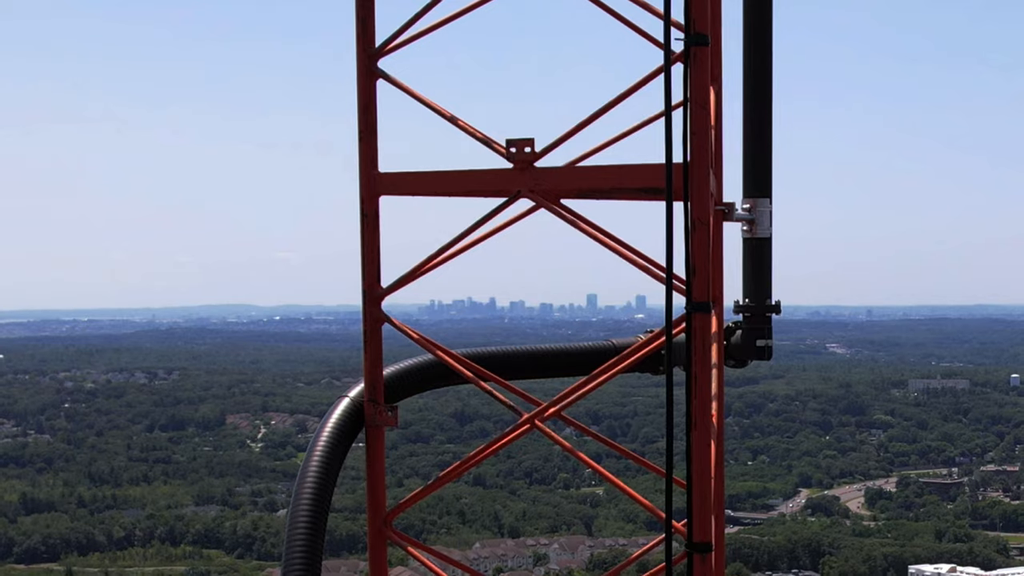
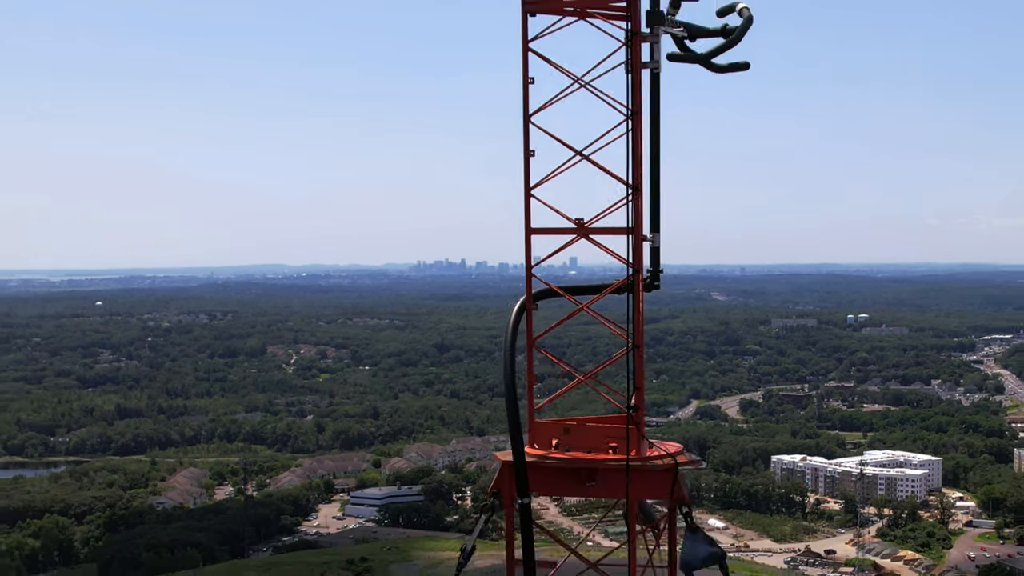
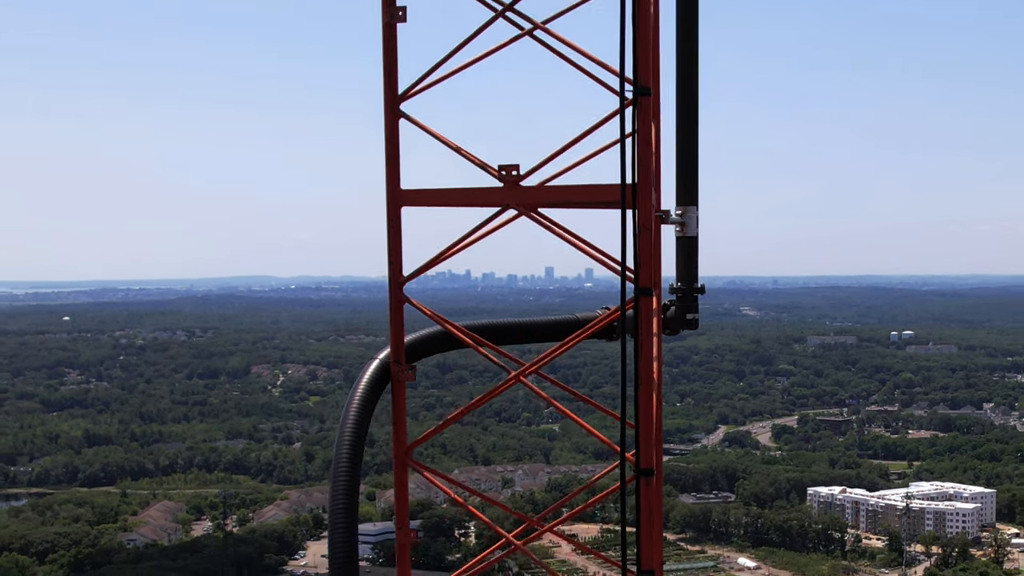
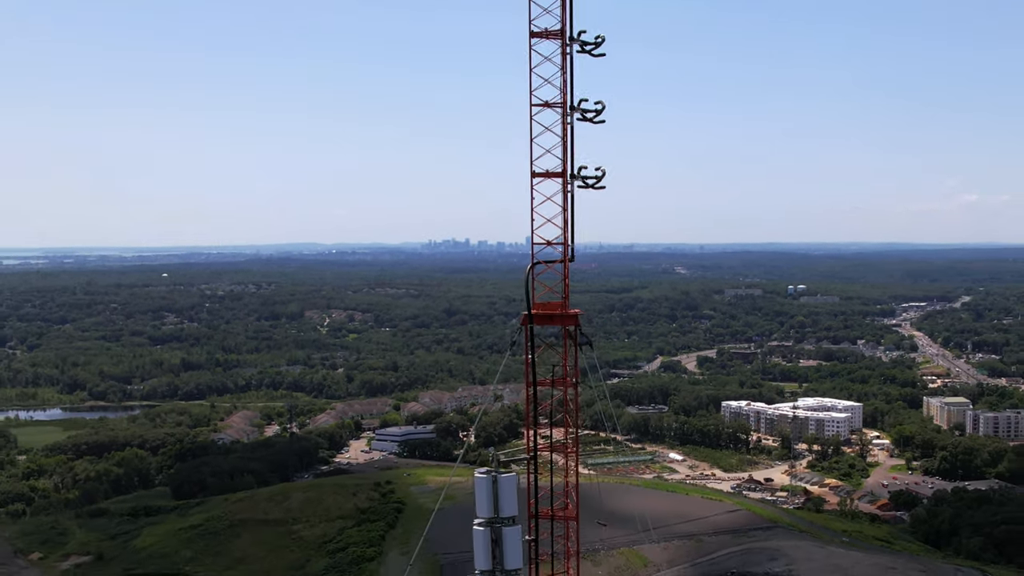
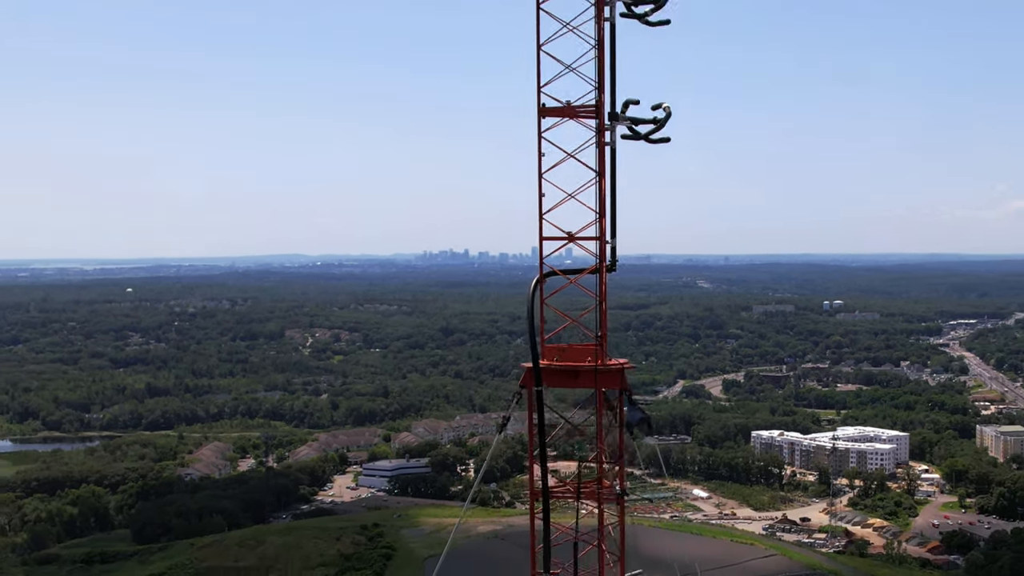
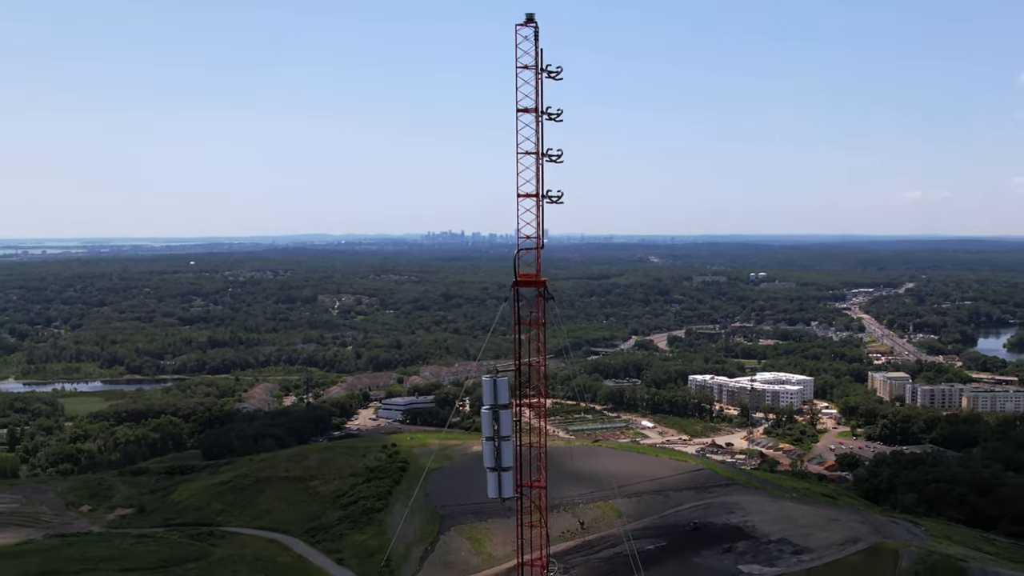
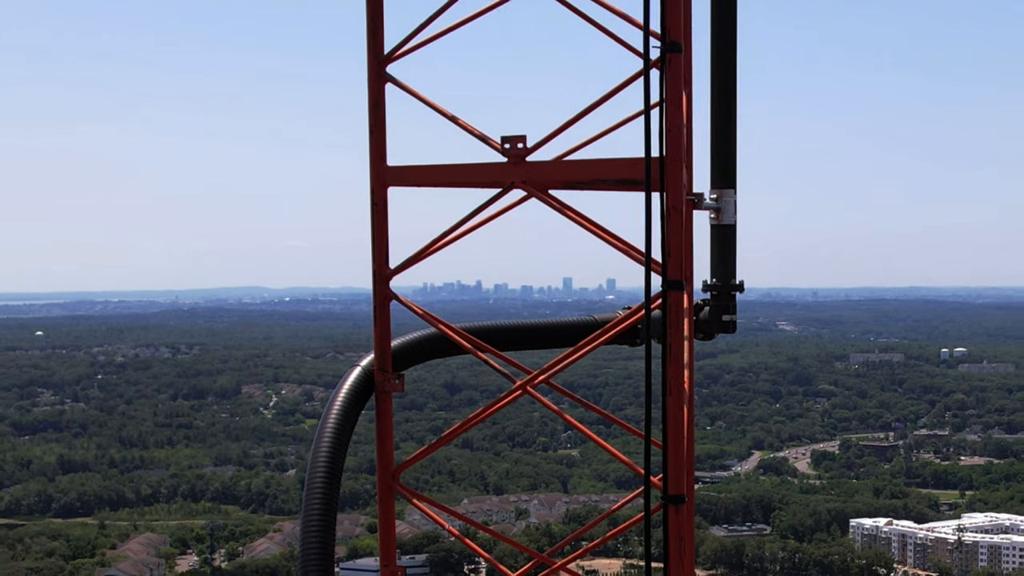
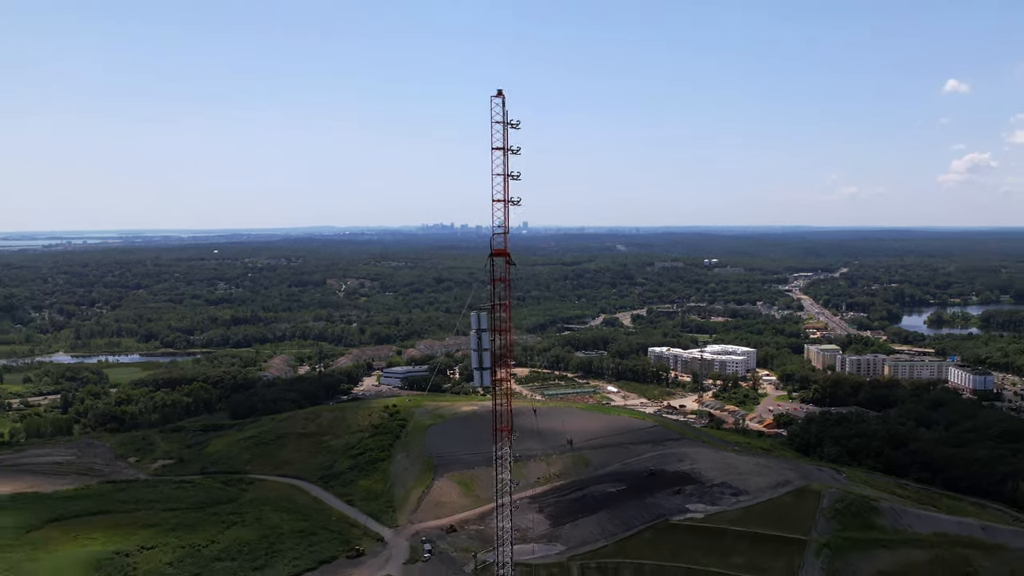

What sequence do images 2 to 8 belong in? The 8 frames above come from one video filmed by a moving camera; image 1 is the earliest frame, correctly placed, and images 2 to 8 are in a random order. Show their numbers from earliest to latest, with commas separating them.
7, 3, 2, 5, 4, 6, 8
